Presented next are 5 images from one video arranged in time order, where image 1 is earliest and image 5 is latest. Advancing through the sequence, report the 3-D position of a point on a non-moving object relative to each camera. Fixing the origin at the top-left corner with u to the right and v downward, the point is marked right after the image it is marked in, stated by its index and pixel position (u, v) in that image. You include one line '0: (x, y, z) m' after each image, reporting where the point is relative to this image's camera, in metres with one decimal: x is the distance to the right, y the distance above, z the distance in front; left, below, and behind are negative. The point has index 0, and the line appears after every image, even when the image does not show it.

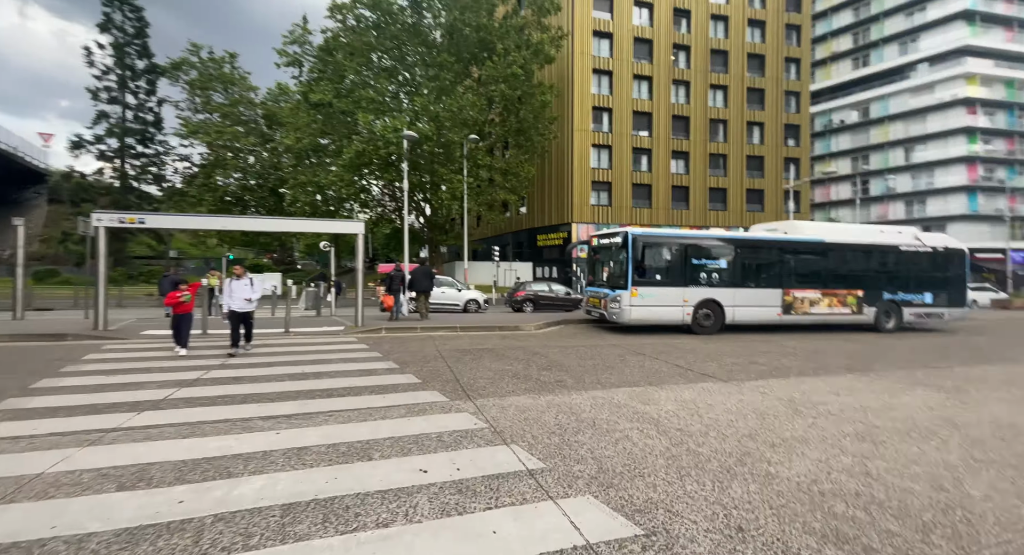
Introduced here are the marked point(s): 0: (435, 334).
0: (-1.4, -1.1, +9.0) m
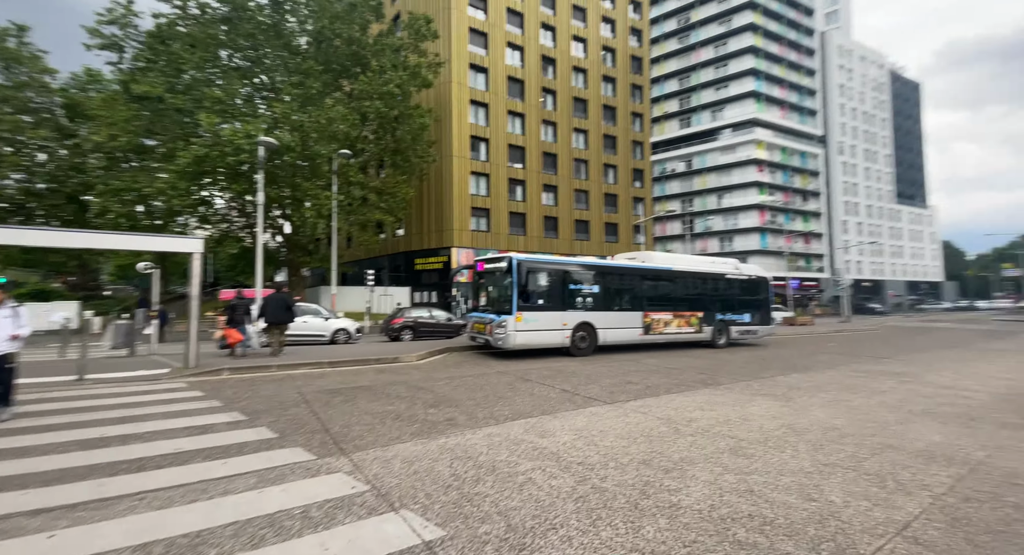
0: (-3.6, -1.6, +7.9) m
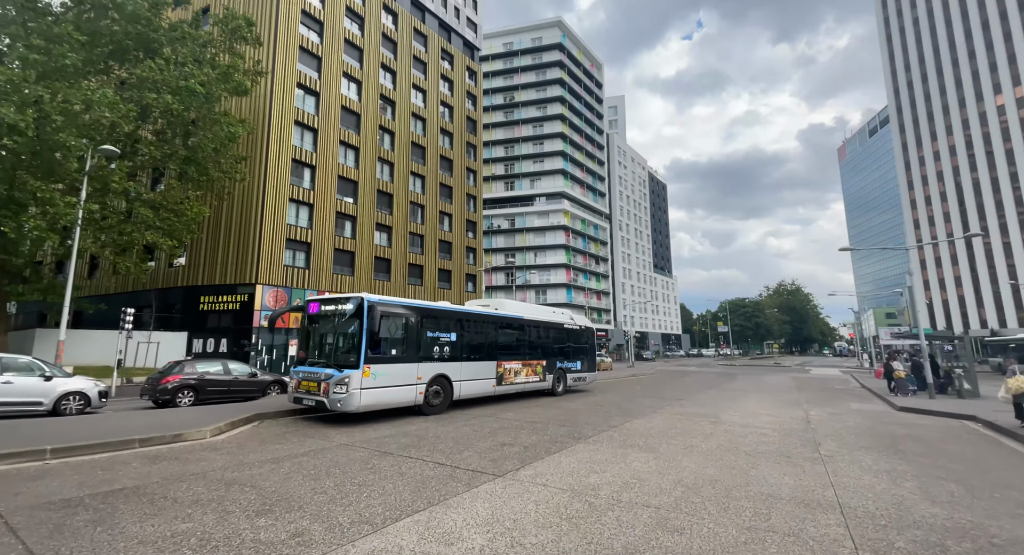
0: (-5.5, -2.0, +5.0) m
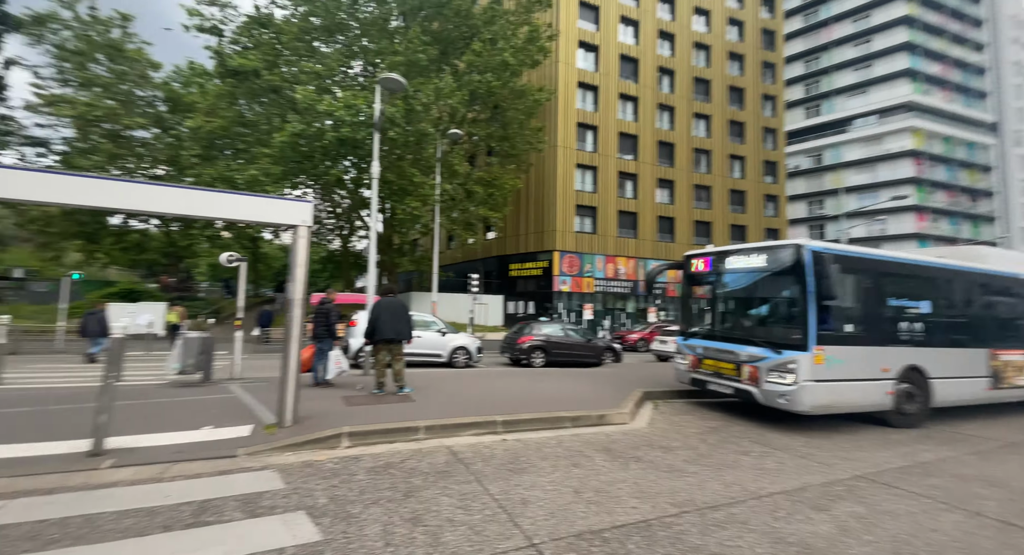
0: (-0.5, -1.5, +4.4) m
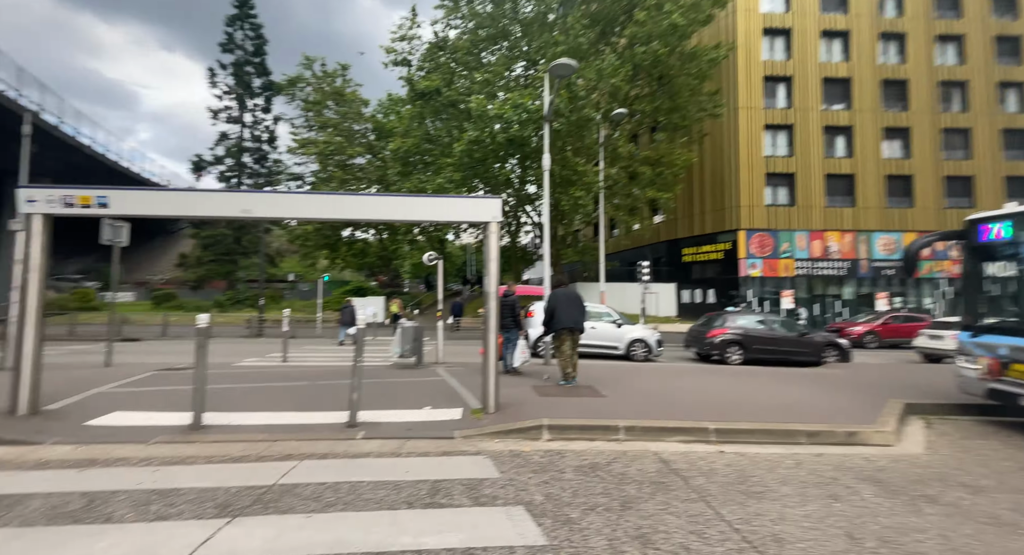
0: (+1.4, -1.5, +3.9) m
